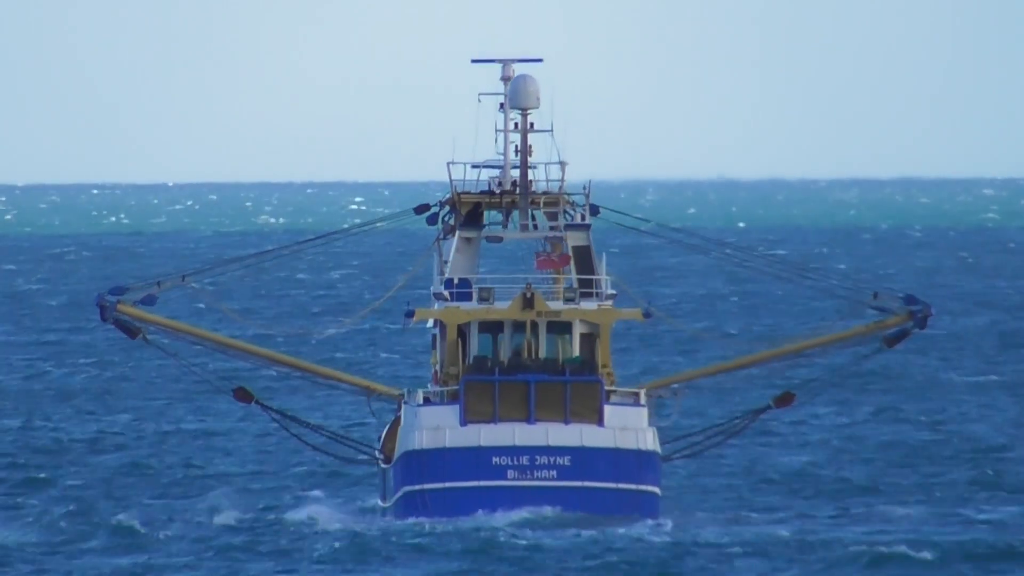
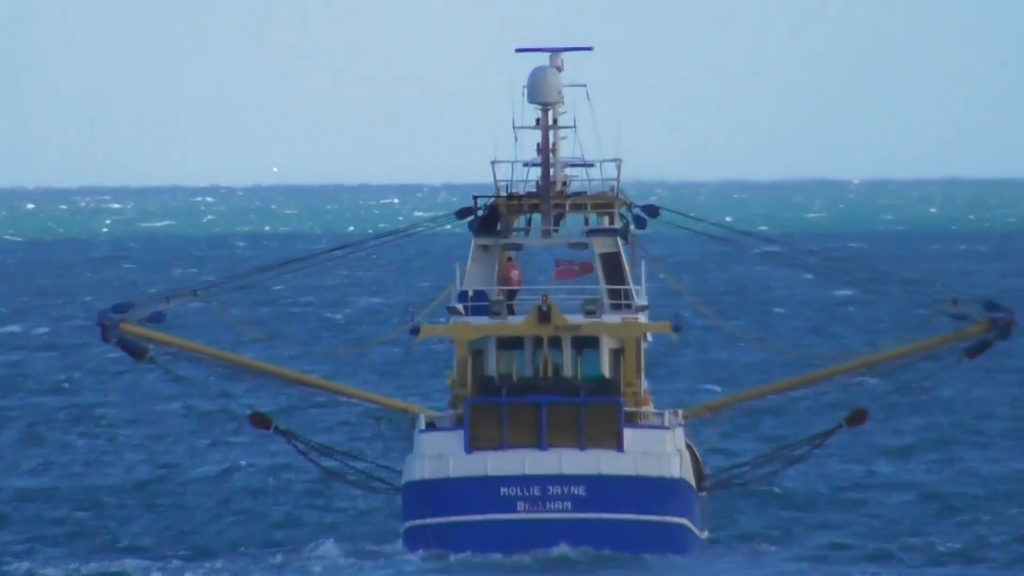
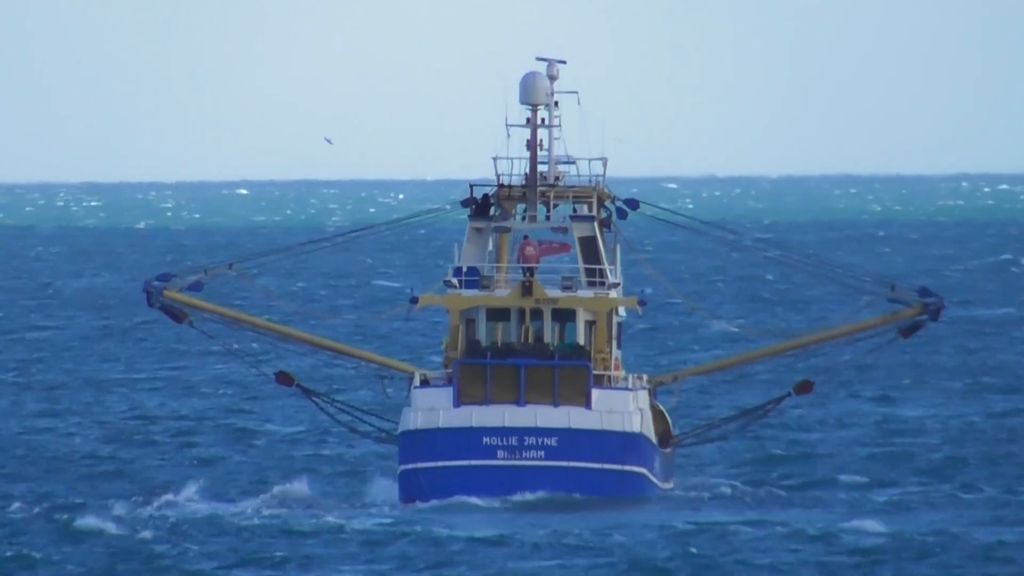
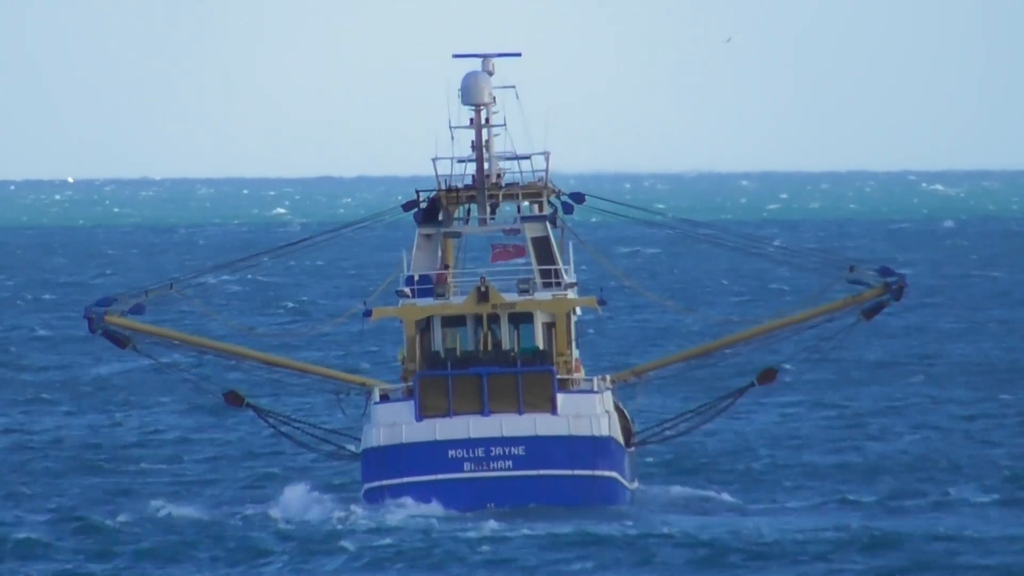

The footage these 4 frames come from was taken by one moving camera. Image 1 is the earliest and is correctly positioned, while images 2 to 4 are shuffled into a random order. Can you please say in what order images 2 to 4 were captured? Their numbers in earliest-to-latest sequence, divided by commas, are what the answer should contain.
4, 3, 2
